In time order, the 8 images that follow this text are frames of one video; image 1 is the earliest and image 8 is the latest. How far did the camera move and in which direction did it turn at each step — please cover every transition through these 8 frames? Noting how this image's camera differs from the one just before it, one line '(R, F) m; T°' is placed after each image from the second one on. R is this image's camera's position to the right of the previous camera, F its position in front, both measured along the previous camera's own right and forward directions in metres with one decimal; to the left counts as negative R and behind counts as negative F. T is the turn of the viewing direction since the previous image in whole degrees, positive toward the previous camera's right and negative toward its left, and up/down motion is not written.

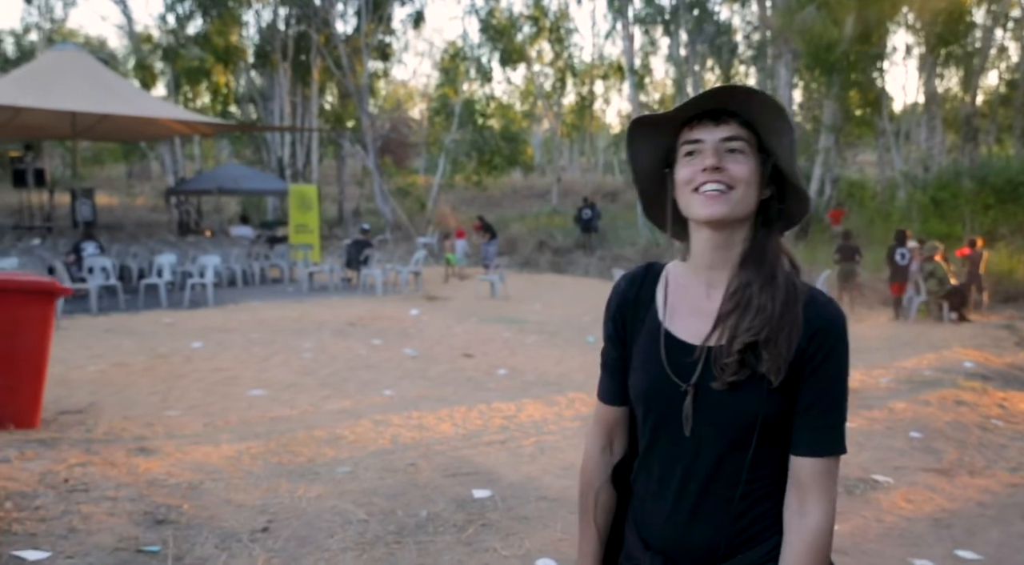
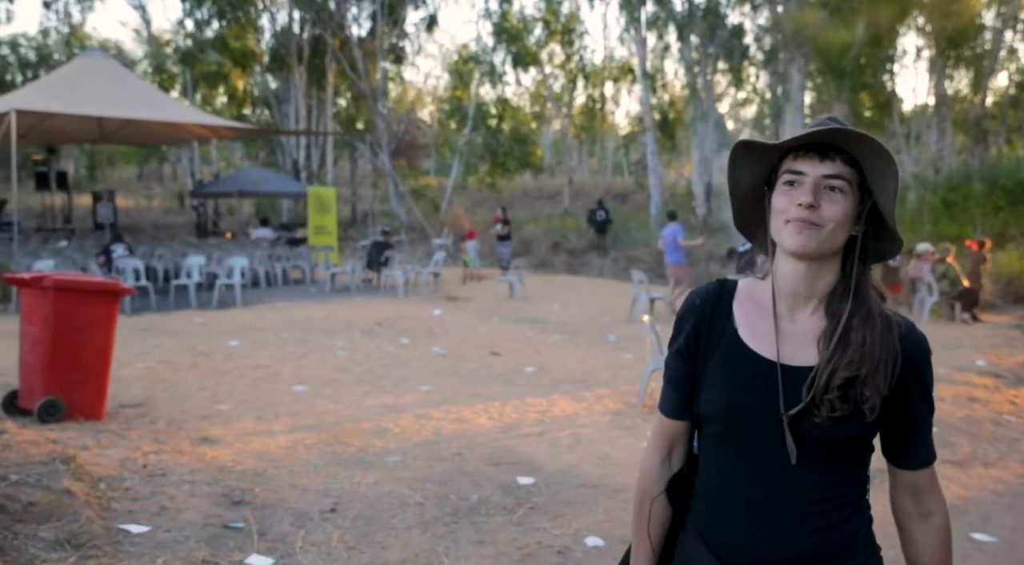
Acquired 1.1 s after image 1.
(-0.2, -0.4) m; 0°
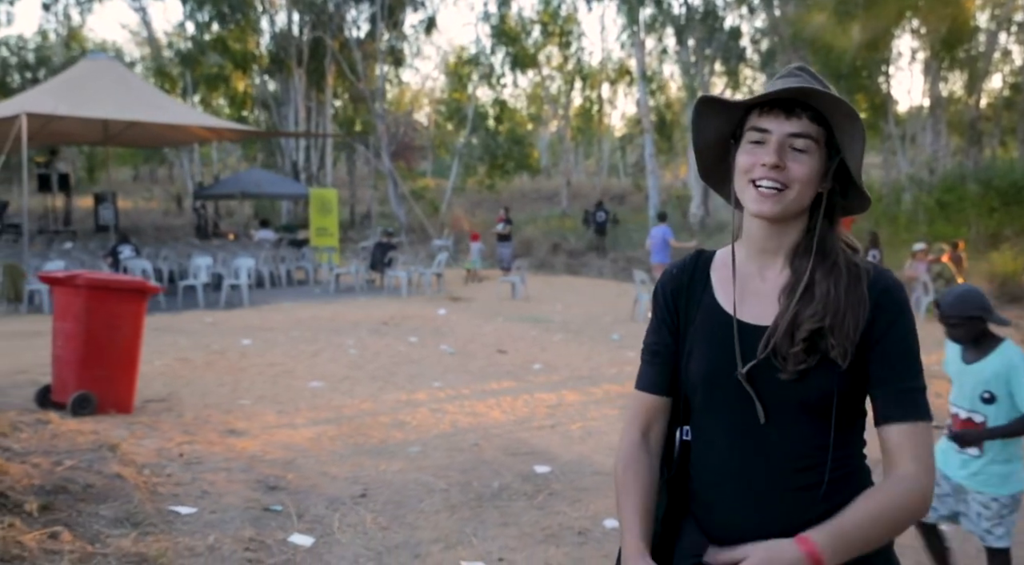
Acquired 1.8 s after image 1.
(-0.2, -0.3) m; 0°
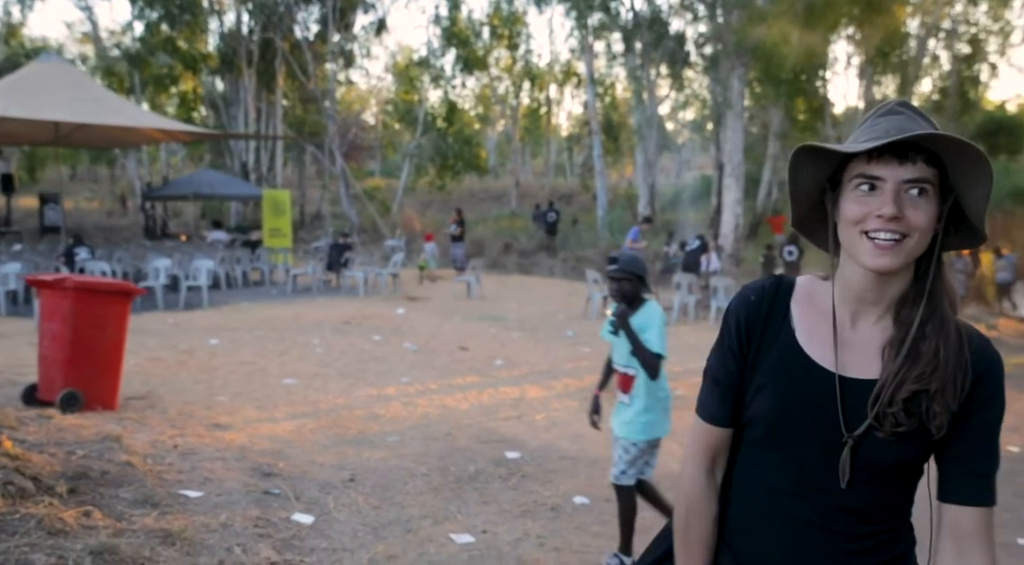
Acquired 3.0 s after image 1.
(-0.2, -0.5) m; +3°
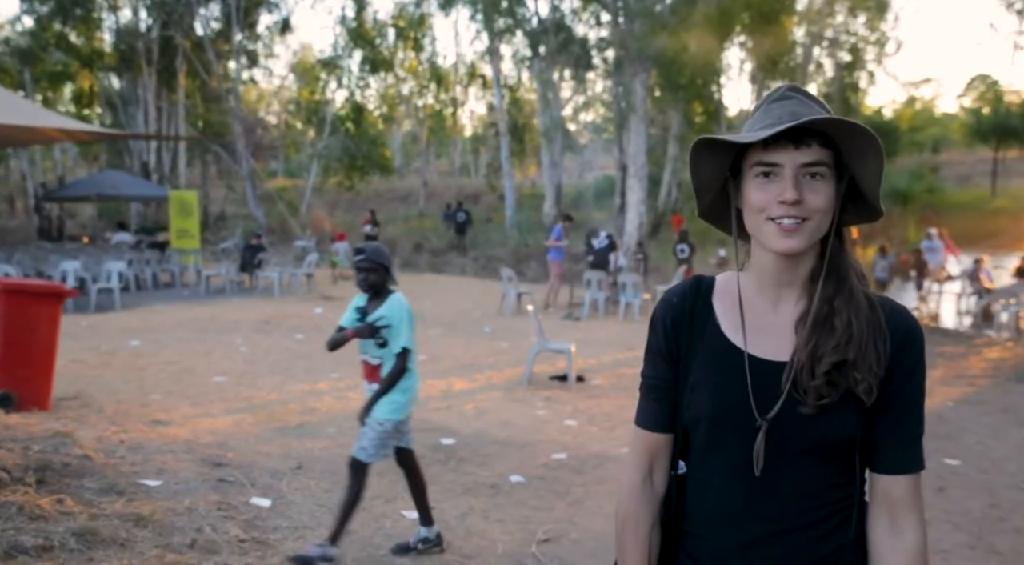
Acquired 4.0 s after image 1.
(-0.2, -0.4) m; +6°
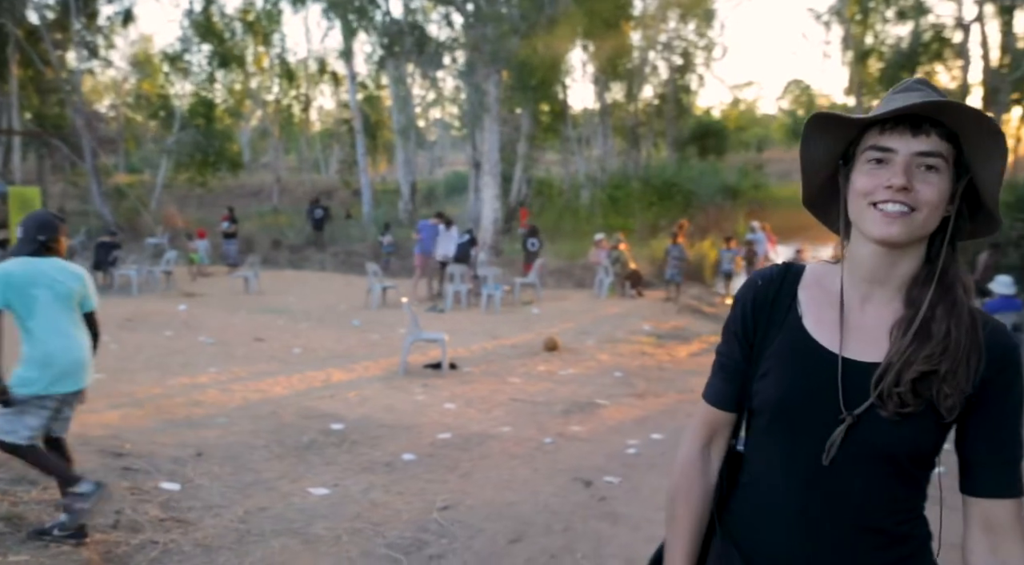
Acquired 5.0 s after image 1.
(-0.3, -0.5) m; +10°
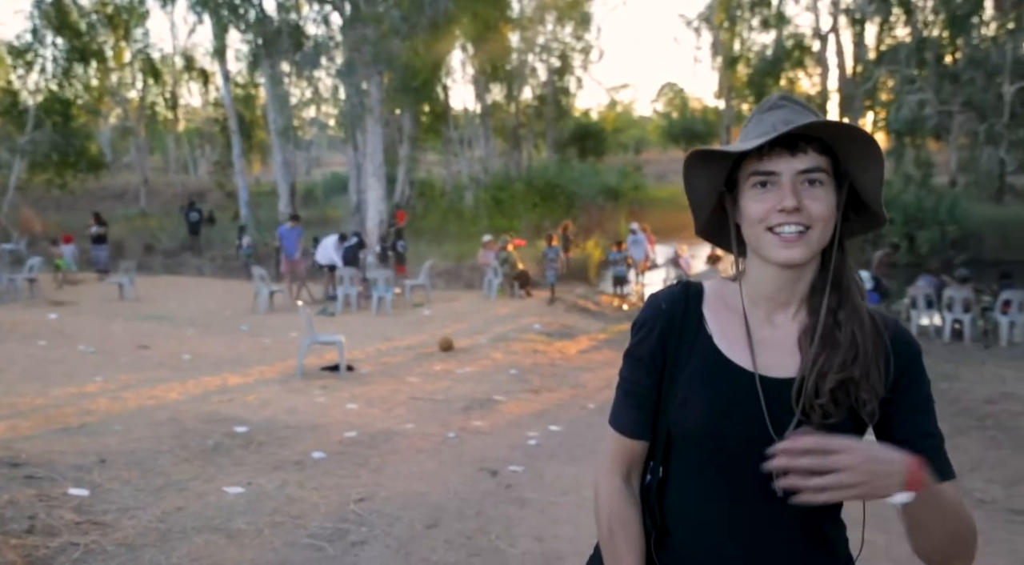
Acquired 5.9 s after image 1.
(-0.2, -0.3) m; +8°
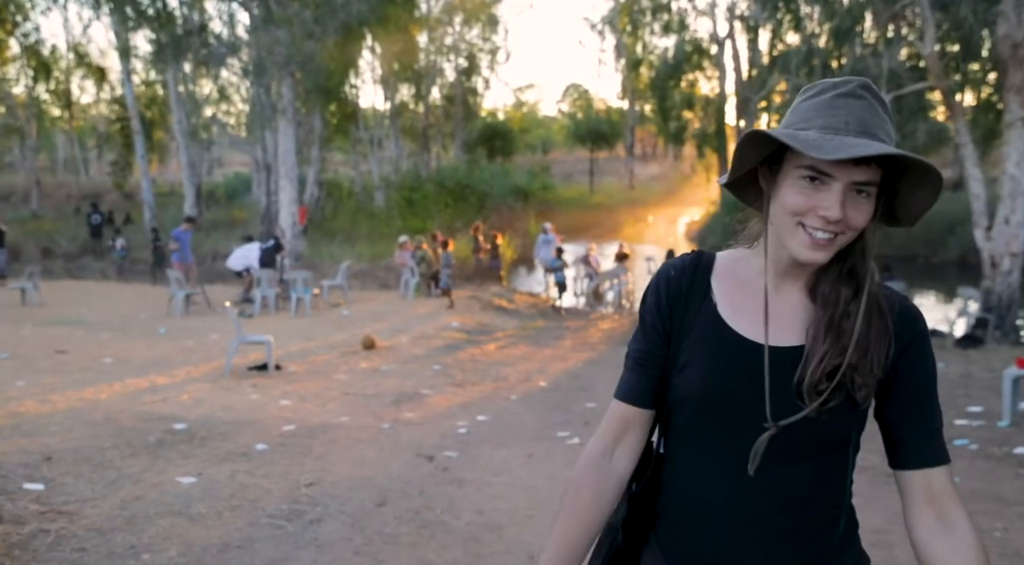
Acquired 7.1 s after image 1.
(-0.2, -0.5) m; +6°
